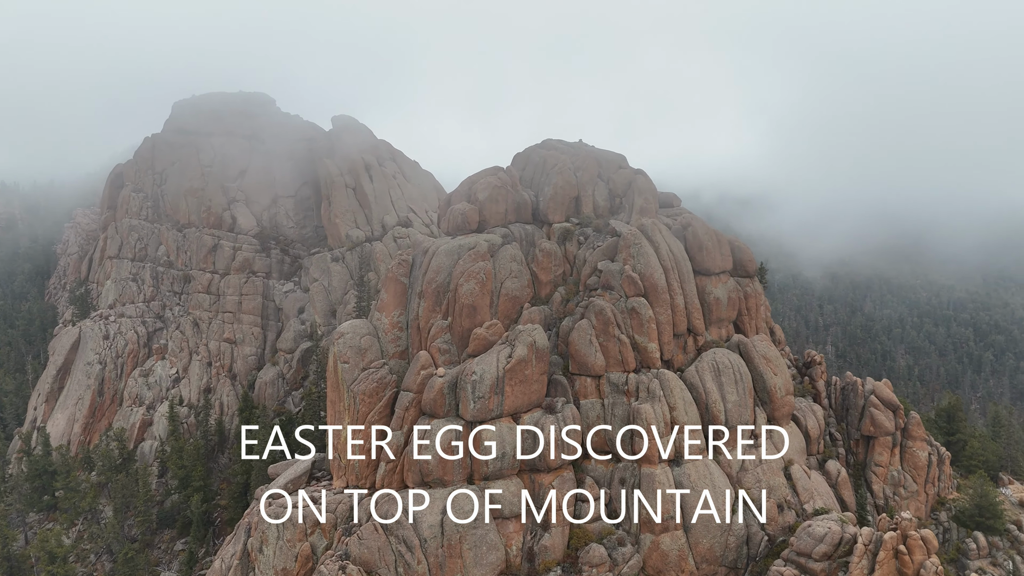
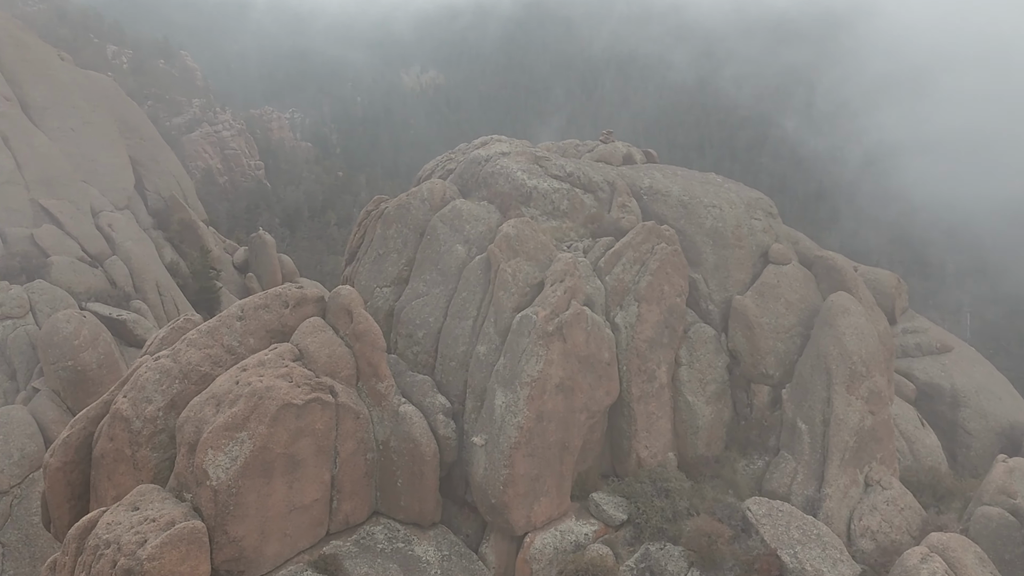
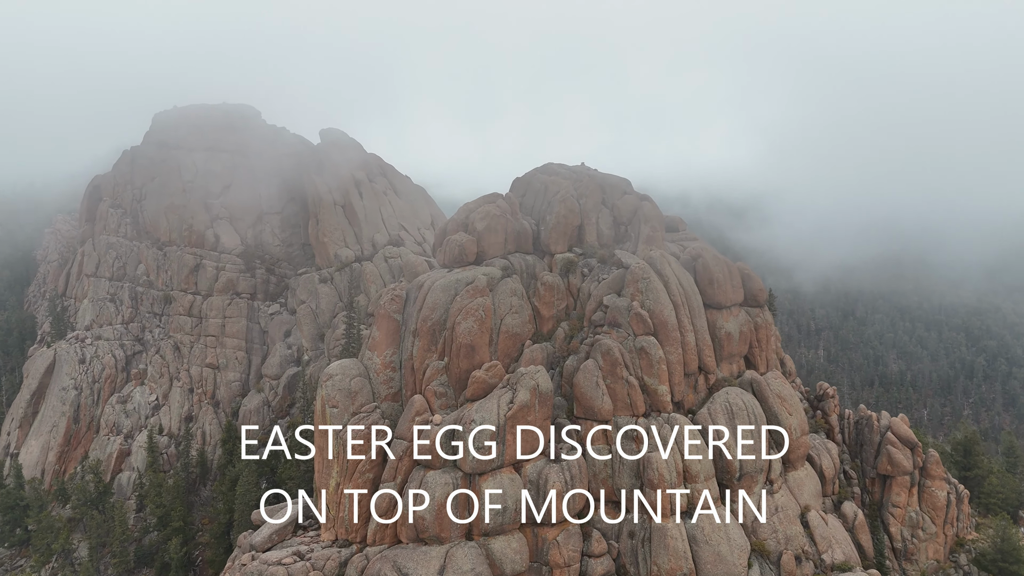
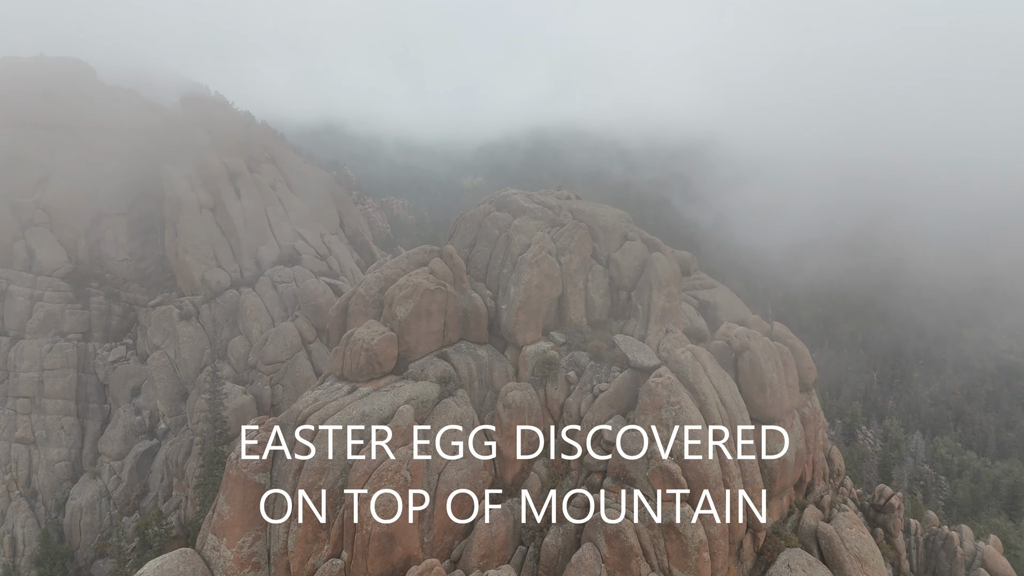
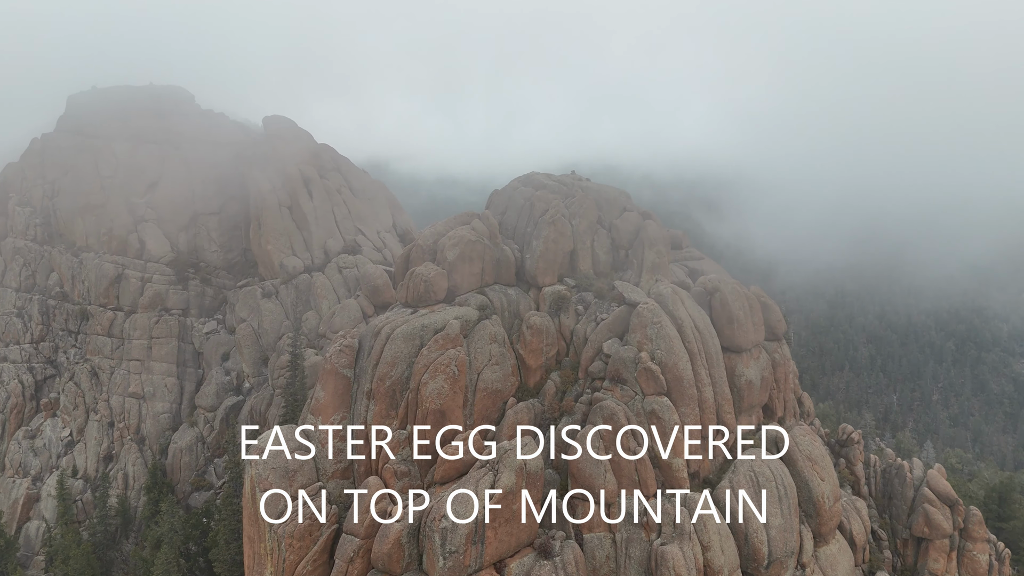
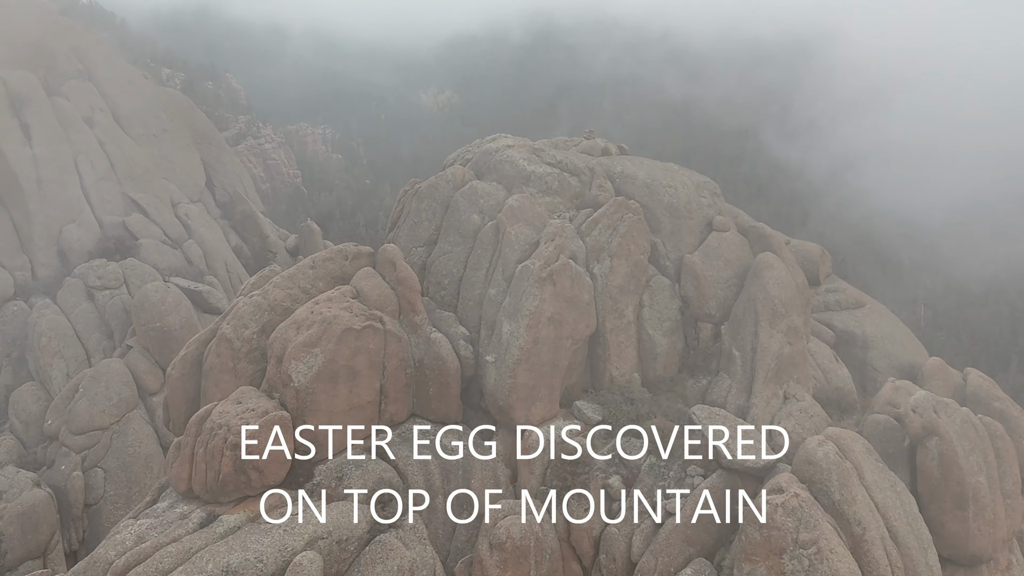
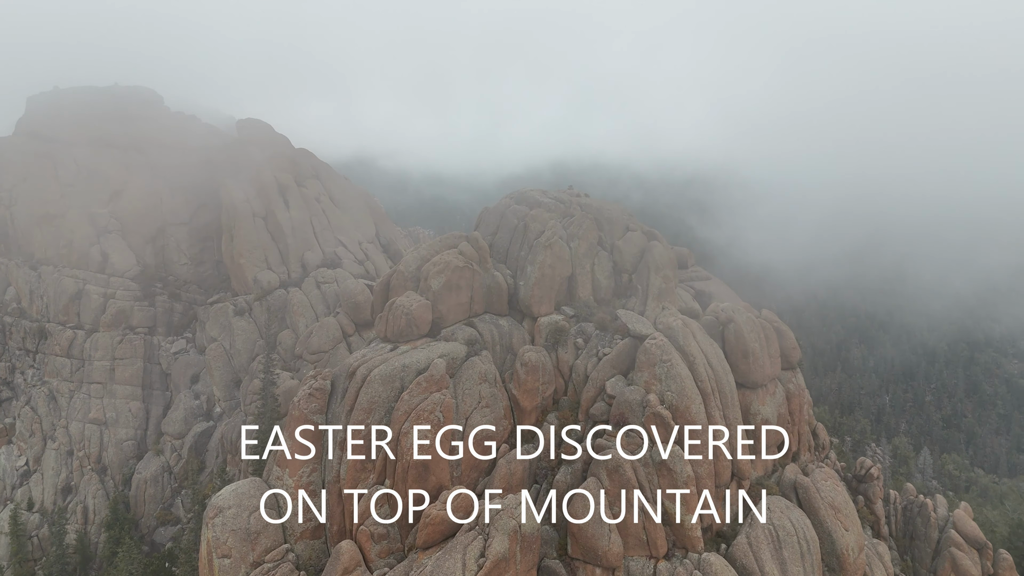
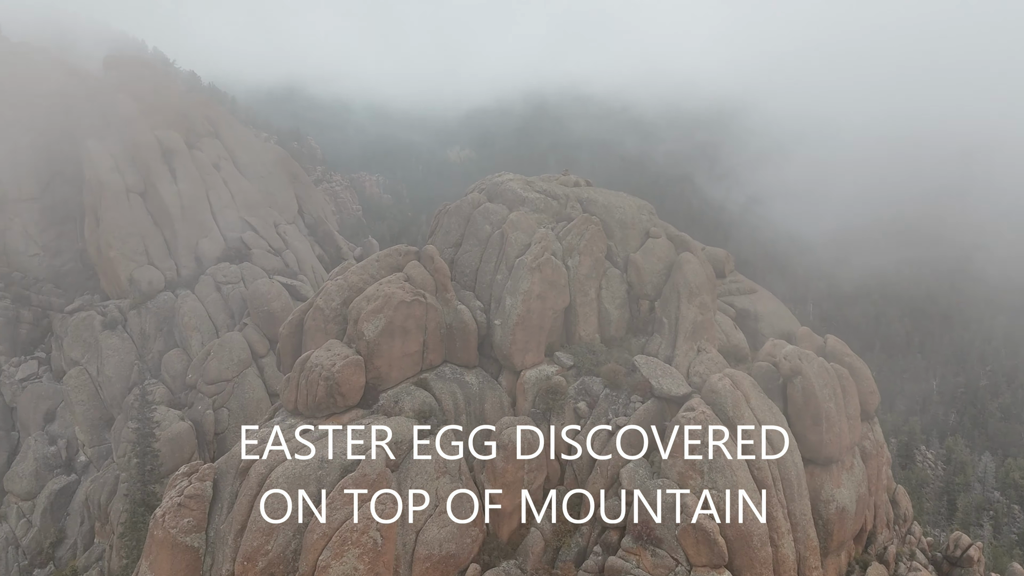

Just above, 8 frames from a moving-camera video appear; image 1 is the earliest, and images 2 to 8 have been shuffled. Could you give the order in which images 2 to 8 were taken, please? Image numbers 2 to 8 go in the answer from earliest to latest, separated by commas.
3, 5, 7, 4, 8, 6, 2
